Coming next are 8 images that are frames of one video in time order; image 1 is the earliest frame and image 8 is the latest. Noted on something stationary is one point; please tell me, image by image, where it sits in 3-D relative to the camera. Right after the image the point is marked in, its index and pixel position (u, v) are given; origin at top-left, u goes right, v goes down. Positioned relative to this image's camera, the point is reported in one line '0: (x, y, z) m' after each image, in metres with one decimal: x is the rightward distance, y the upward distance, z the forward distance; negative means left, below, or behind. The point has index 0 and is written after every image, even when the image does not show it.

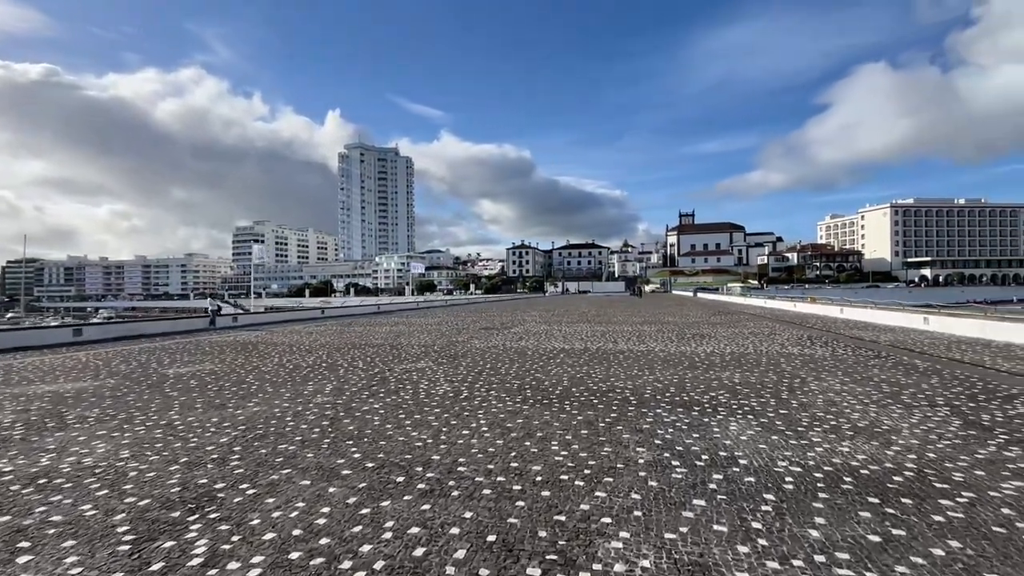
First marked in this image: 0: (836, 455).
0: (+3.3, -1.7, +4.9) m
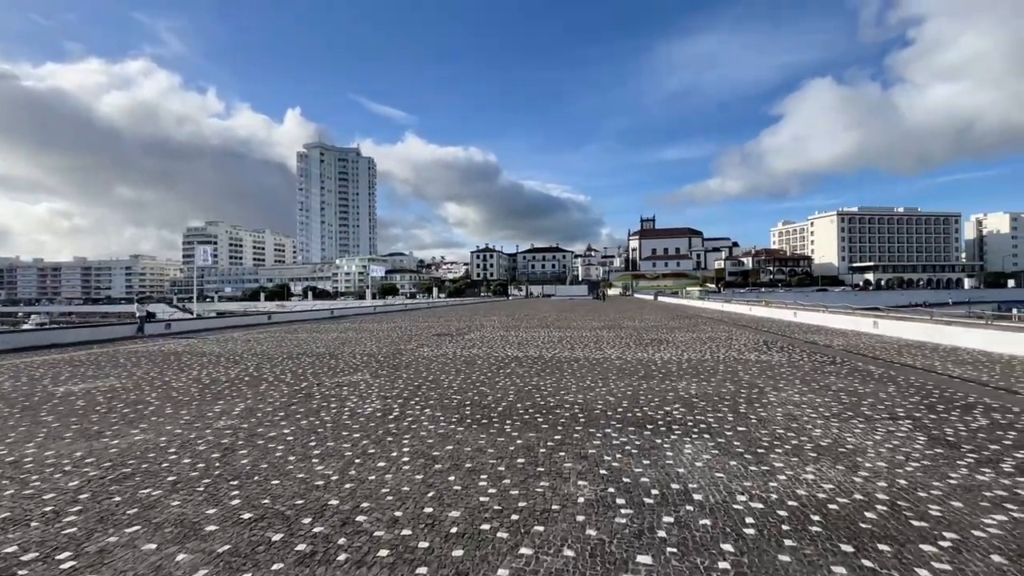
0: (+2.6, -1.8, +4.3) m
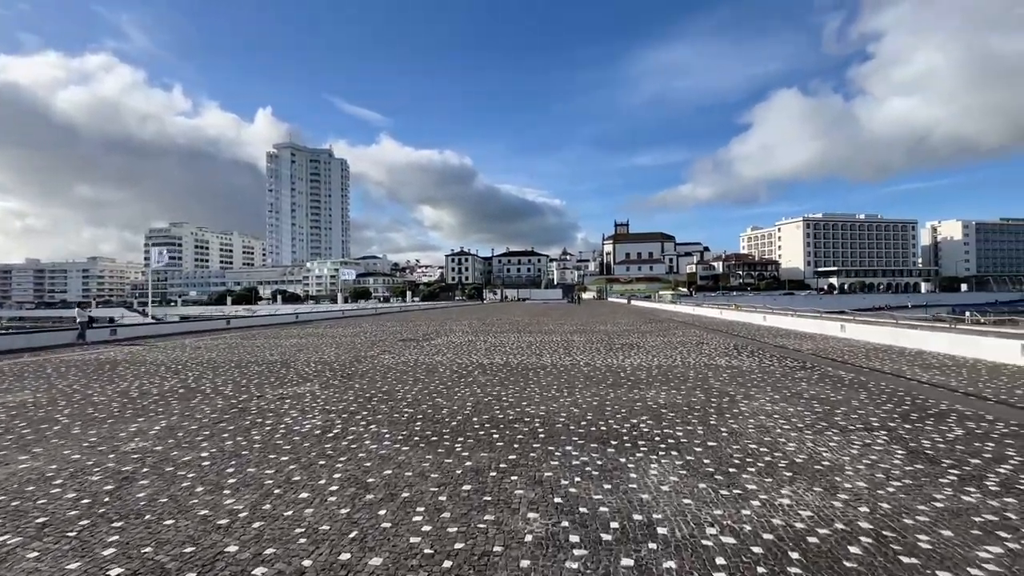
0: (+2.1, -1.8, +3.8) m
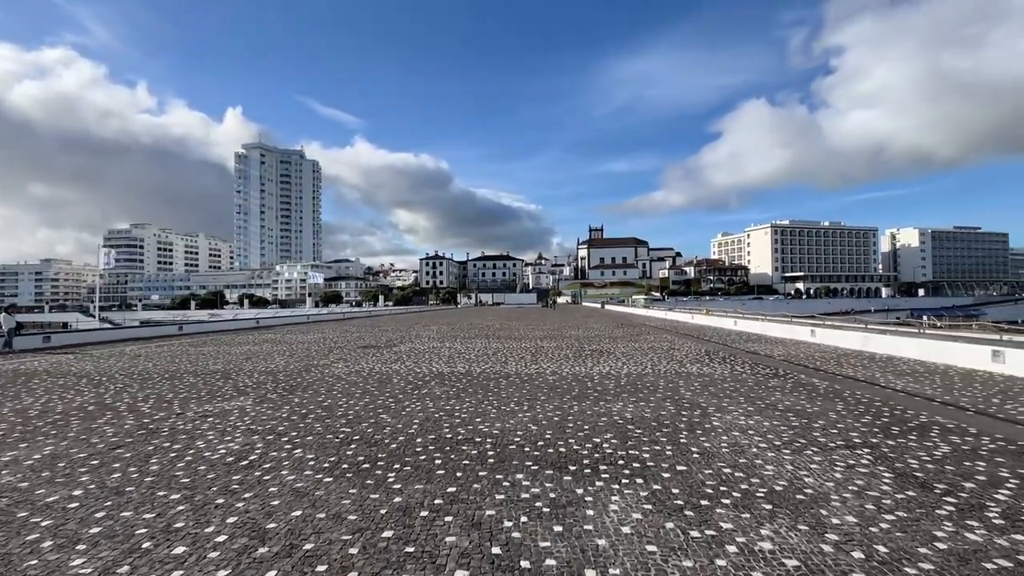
0: (+1.6, -1.8, +3.2) m
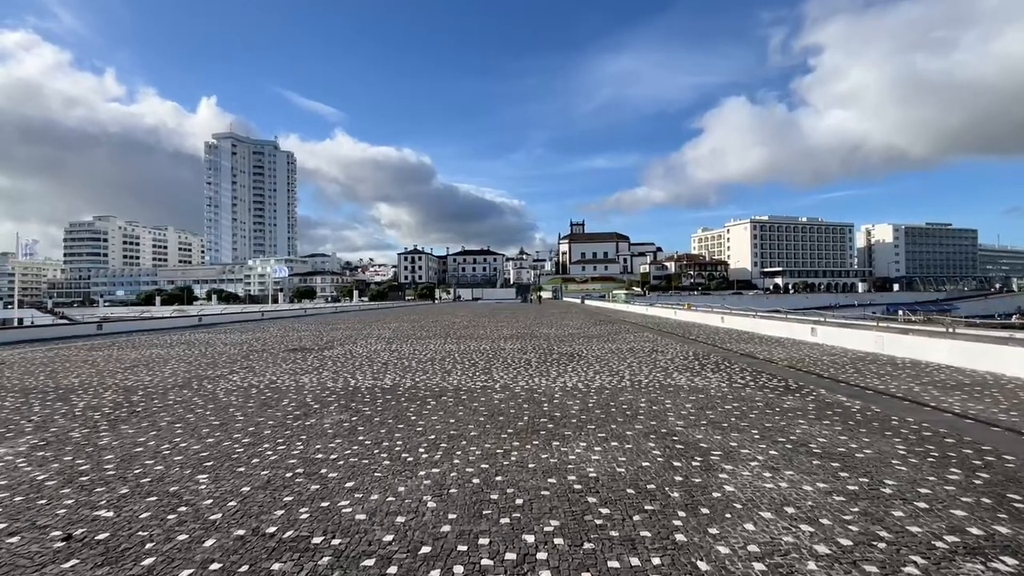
0: (+0.8, -1.7, +0.6) m
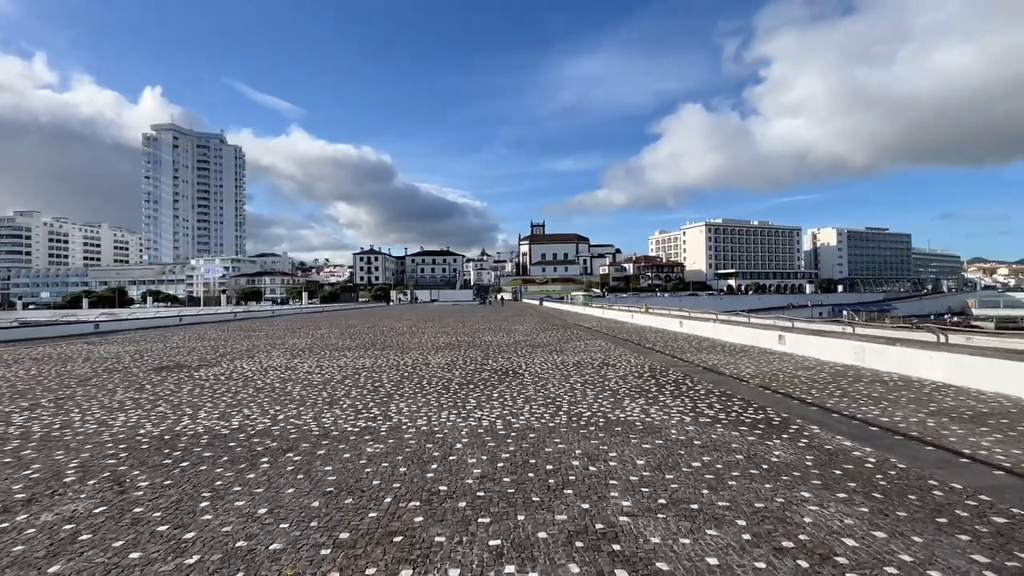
0: (0.0, -1.7, -1.8) m
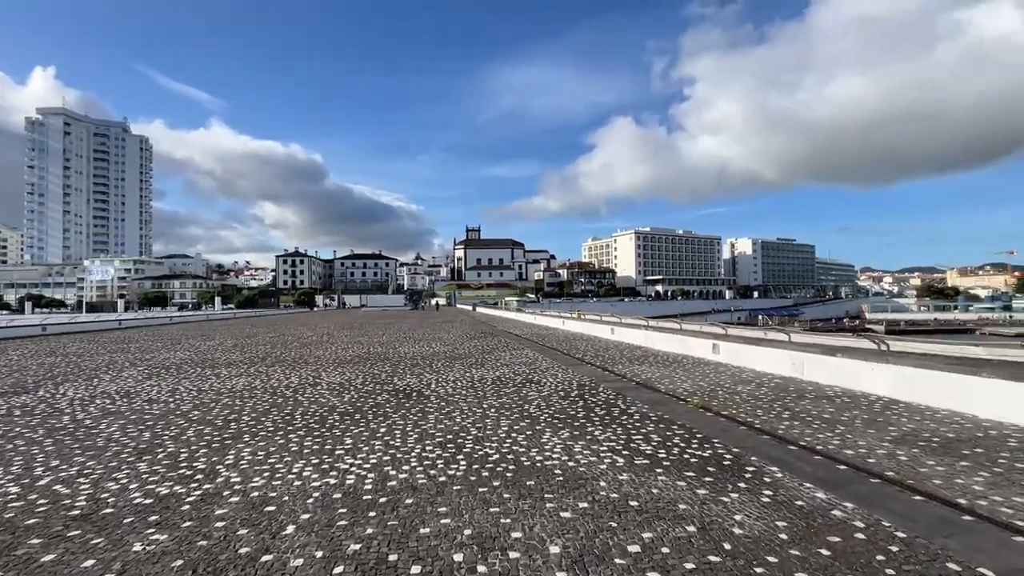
0: (-0.1, -1.7, -3.5) m
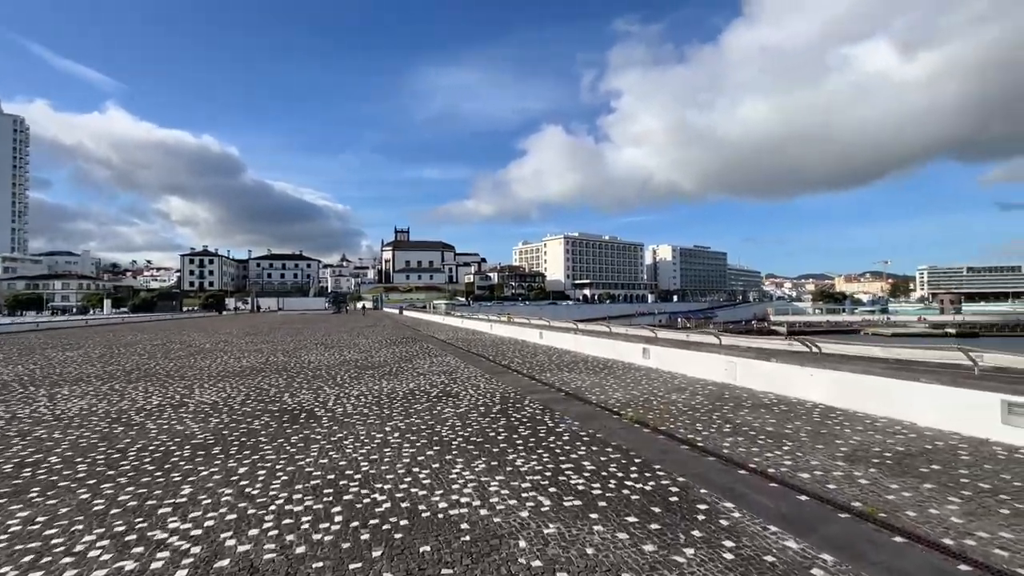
0: (+0.2, -1.6, -4.7) m
